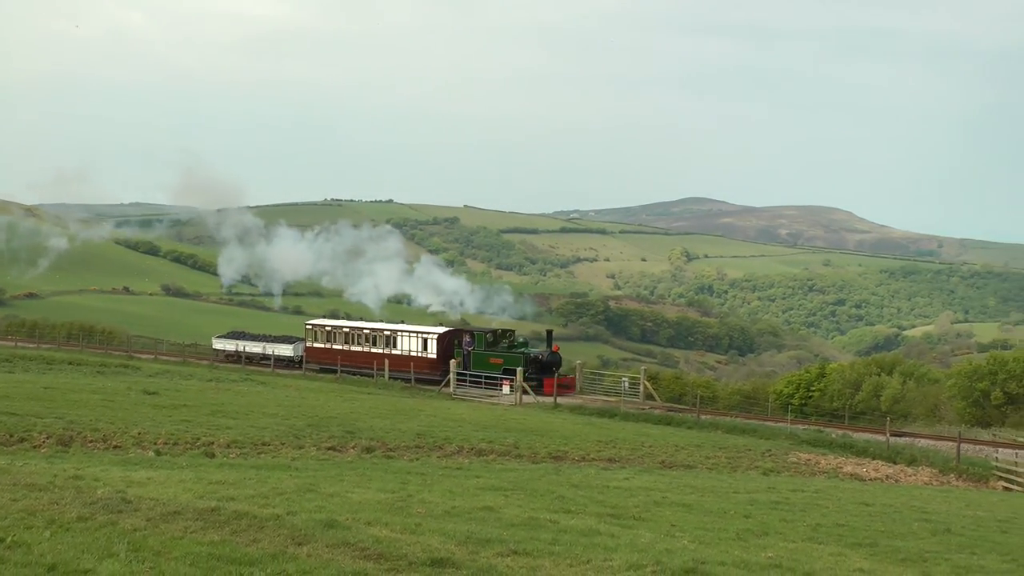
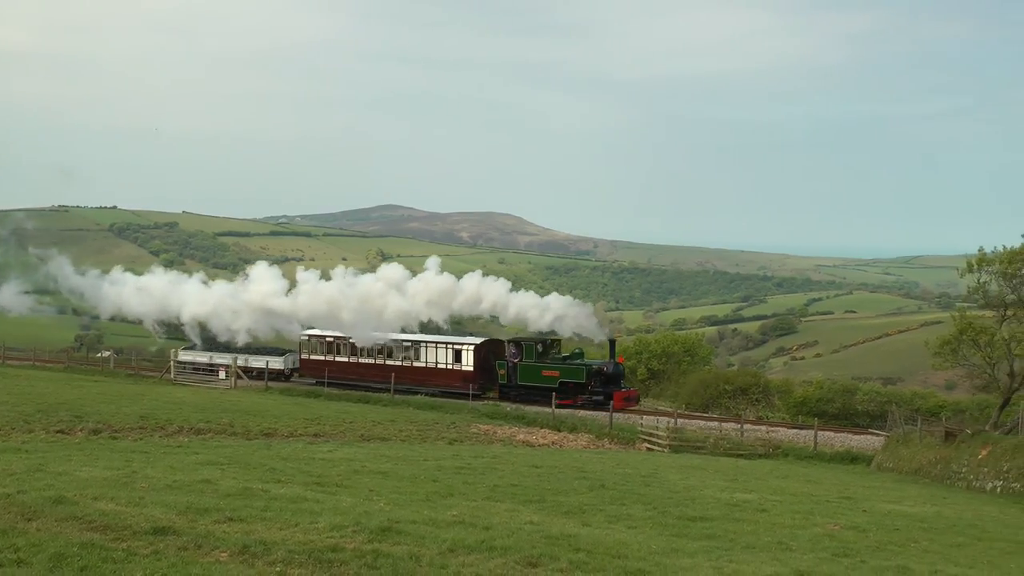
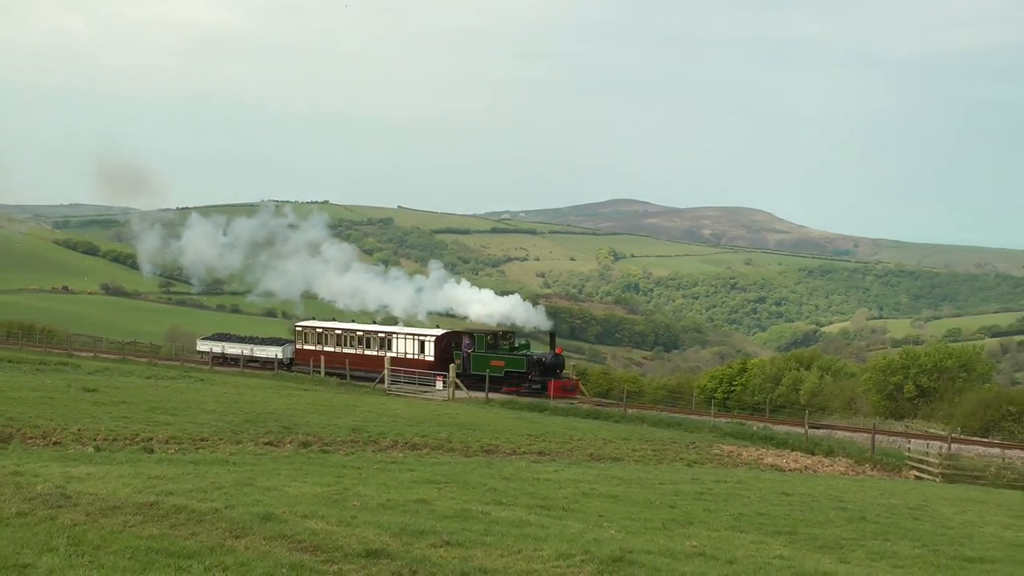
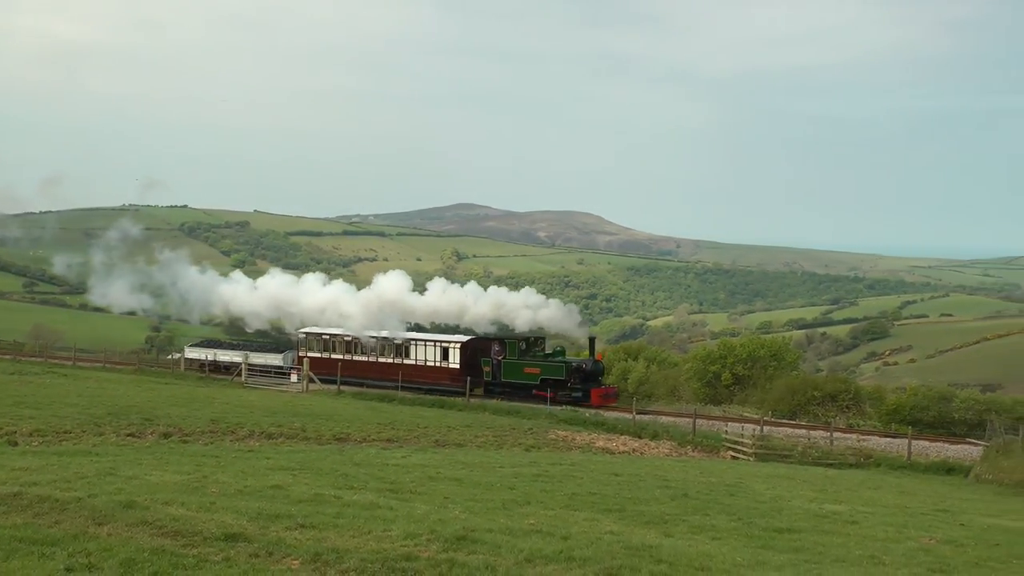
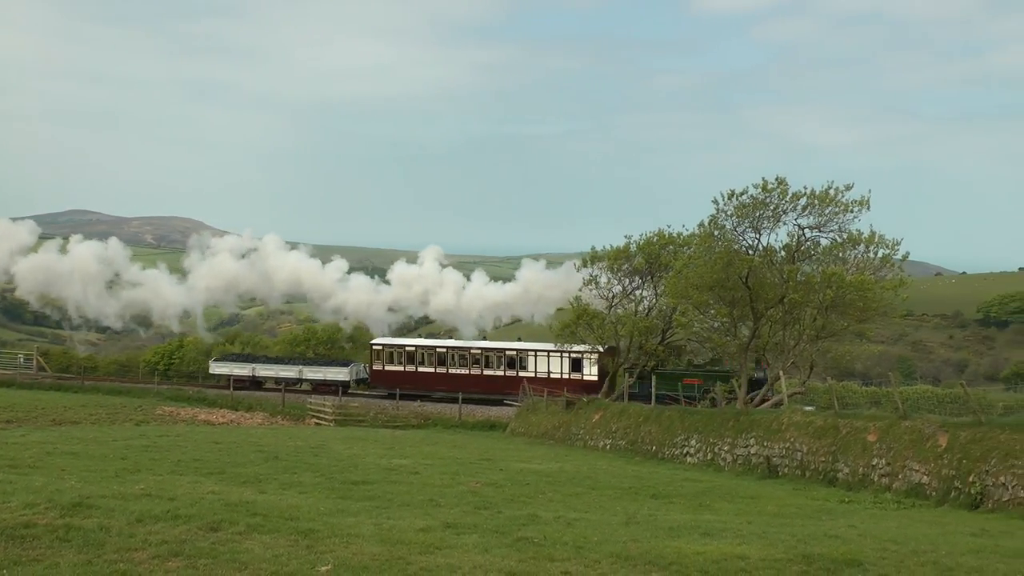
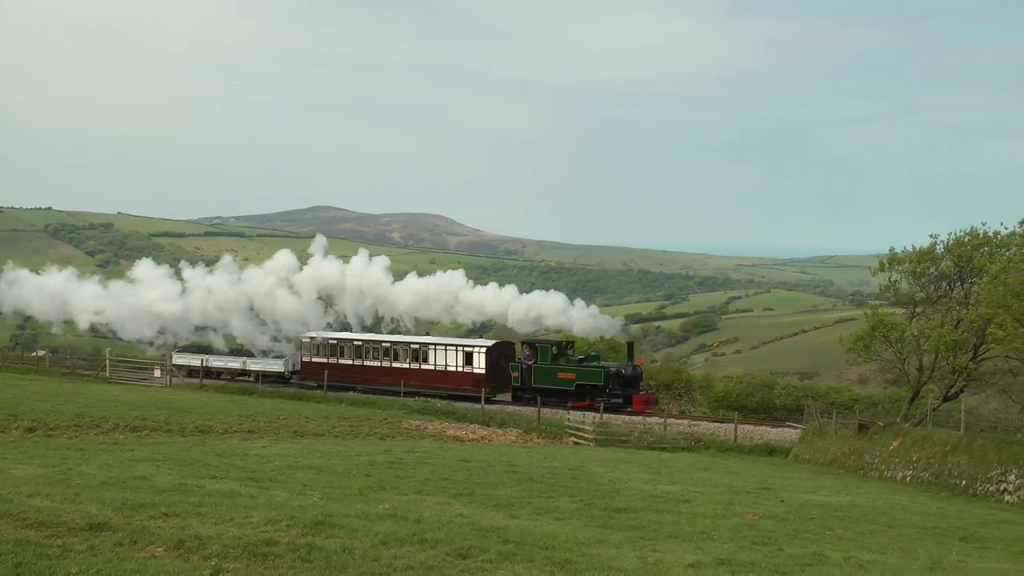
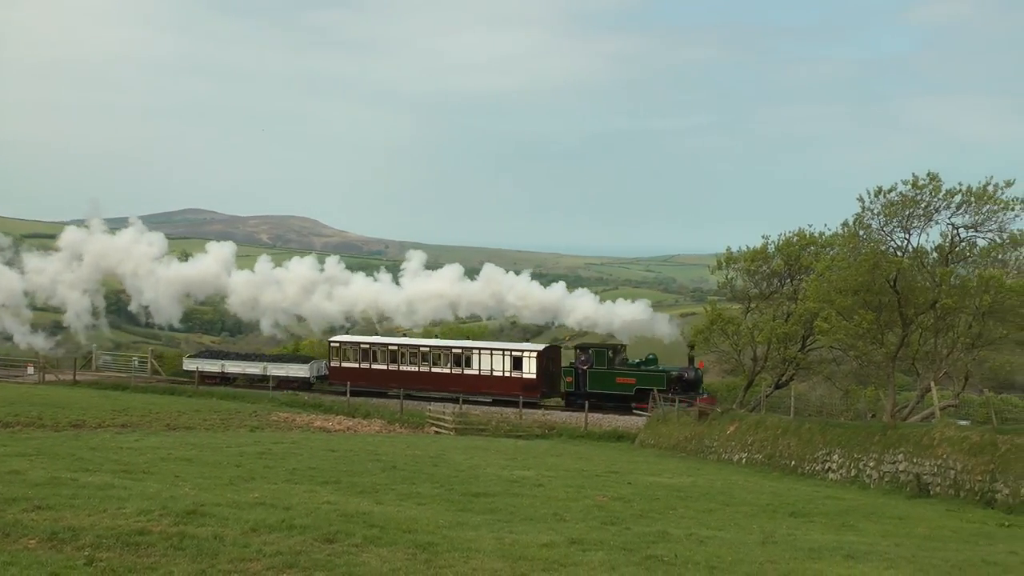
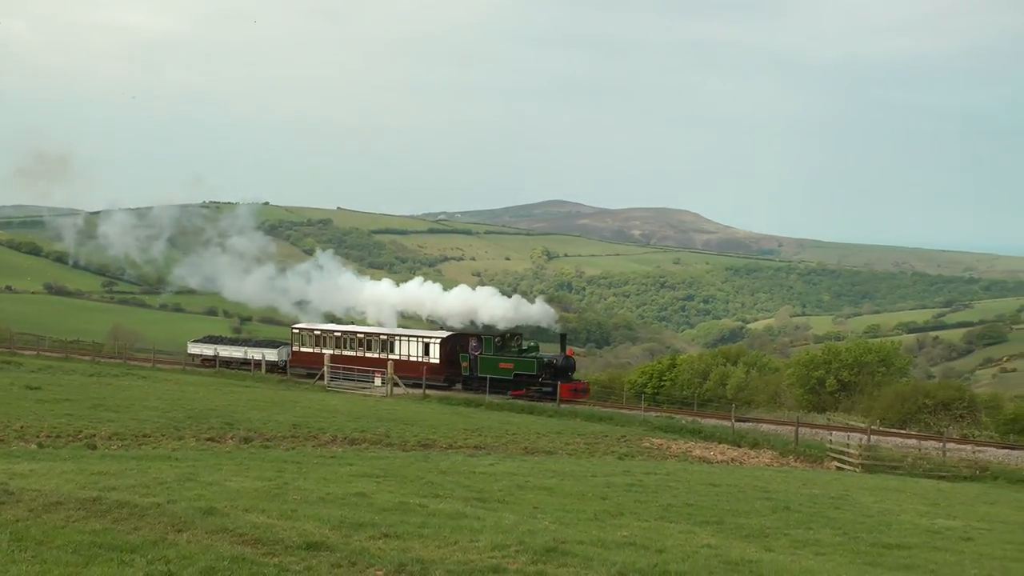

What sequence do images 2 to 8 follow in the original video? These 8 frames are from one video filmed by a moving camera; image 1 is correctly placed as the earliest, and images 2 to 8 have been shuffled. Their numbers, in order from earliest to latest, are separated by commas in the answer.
3, 8, 4, 2, 6, 7, 5
